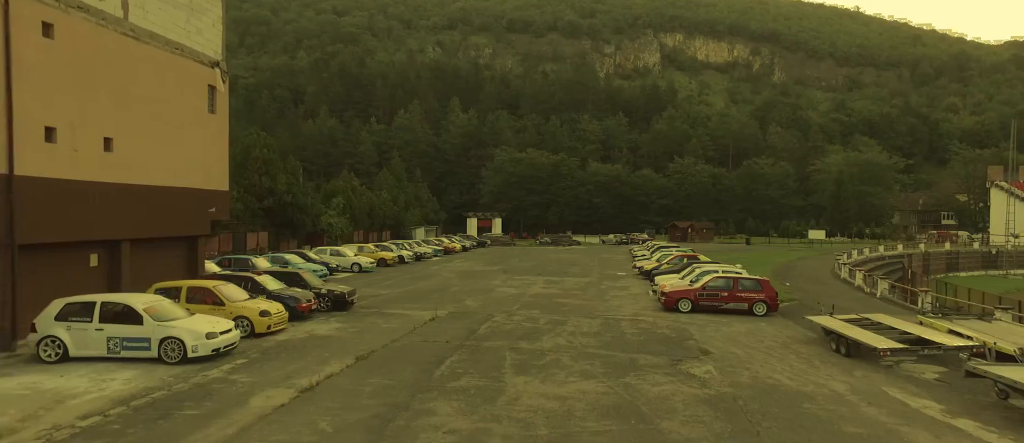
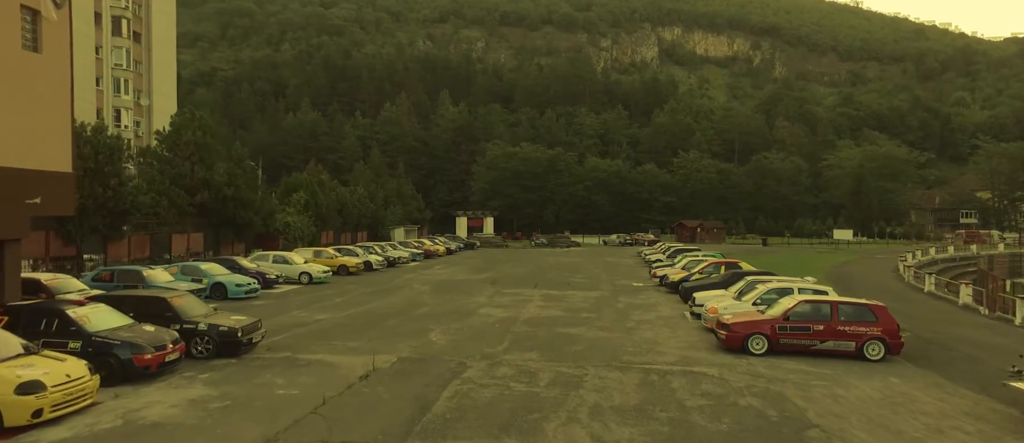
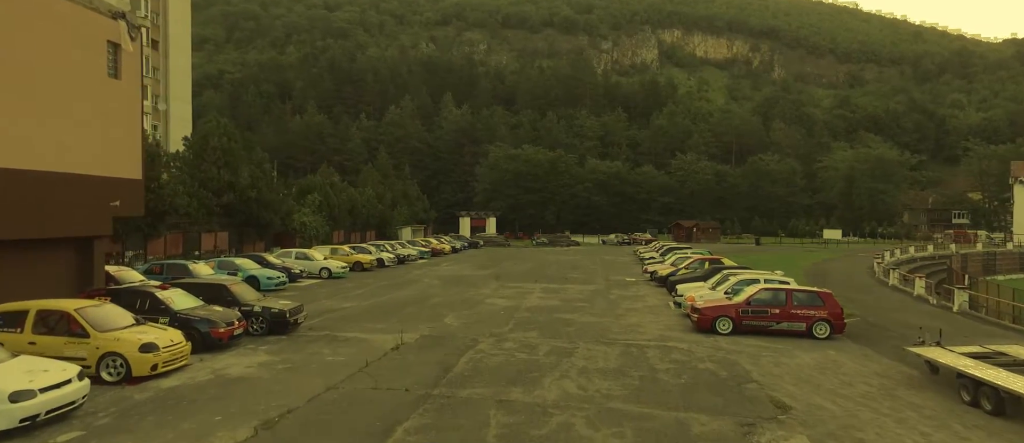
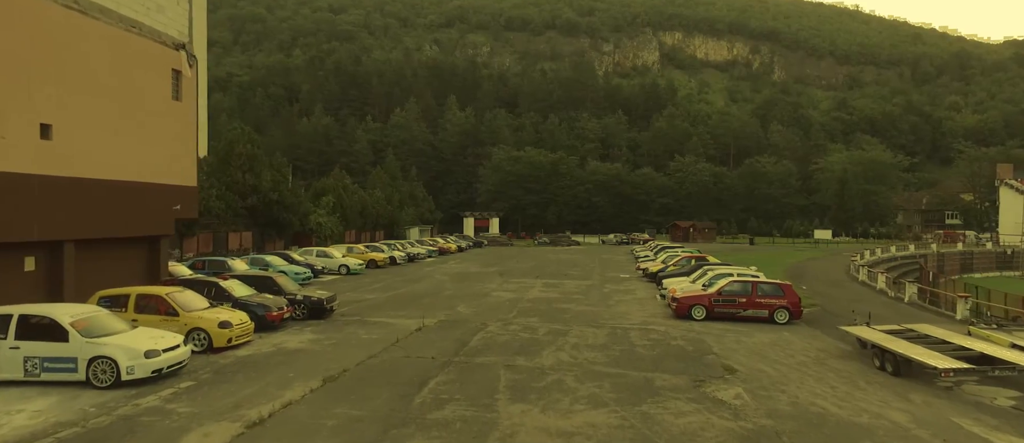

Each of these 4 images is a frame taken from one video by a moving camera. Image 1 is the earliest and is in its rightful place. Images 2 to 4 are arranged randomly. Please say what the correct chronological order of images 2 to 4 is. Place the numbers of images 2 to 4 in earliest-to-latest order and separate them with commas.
4, 3, 2
